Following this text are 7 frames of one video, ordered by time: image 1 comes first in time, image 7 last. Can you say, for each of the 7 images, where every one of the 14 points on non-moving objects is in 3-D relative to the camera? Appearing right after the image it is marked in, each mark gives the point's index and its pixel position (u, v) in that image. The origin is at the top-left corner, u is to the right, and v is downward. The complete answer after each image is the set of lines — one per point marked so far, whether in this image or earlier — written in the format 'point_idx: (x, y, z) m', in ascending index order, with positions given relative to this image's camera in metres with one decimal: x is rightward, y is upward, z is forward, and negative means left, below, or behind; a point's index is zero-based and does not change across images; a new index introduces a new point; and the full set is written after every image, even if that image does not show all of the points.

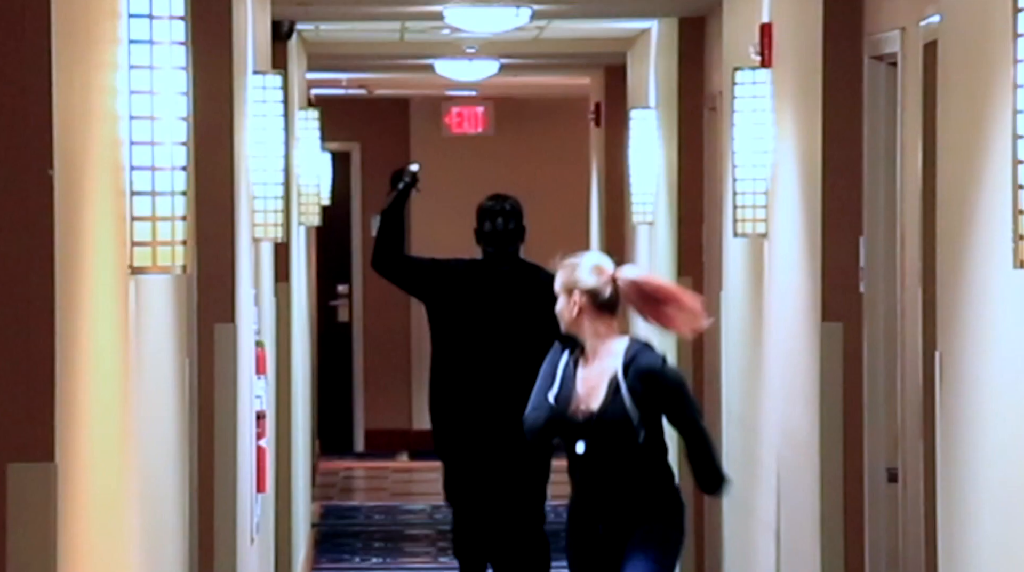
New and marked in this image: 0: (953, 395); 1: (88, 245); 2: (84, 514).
0: (+0.8, -0.2, +3.3) m
1: (-0.6, +0.1, +2.8) m
2: (-0.6, -0.3, +2.8) m
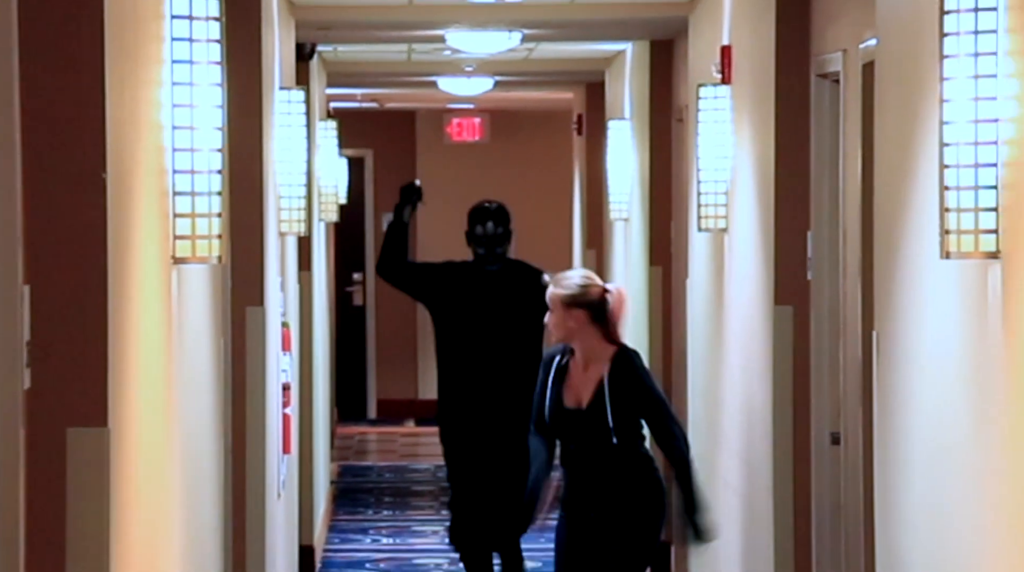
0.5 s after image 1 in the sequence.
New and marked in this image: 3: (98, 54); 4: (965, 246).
0: (+0.8, -0.2, +3.7) m
1: (-0.7, +0.1, +3.2) m
2: (-0.7, -0.3, +3.2) m
3: (-0.7, +0.4, +3.0) m
4: (+0.8, +0.1, +3.2) m
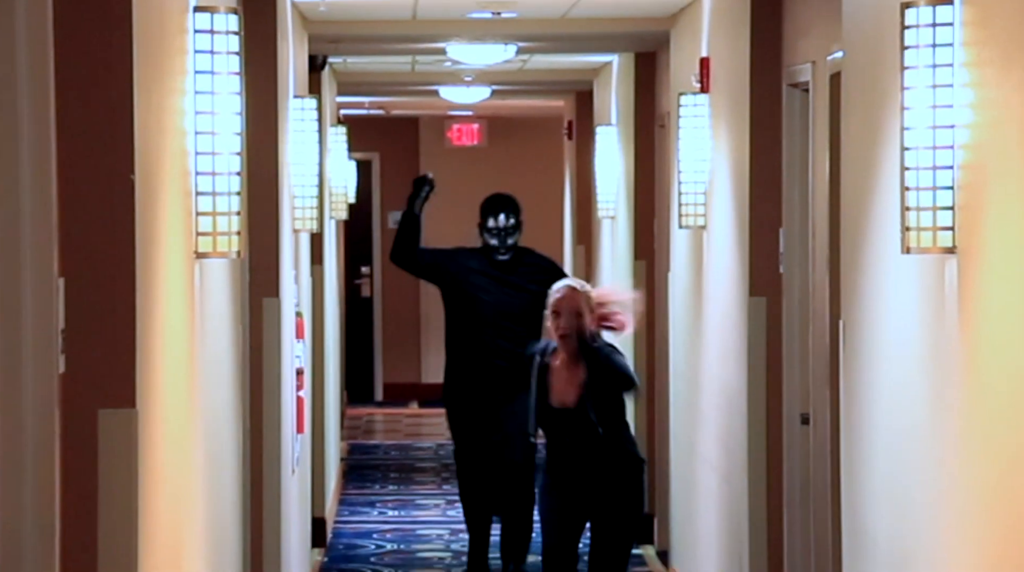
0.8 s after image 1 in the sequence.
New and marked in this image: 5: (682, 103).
0: (+0.8, -0.1, +4.0) m
1: (-0.7, +0.1, +3.5) m
2: (-0.7, -0.3, +3.5) m
3: (-0.7, +0.4, +3.3) m
4: (+0.8, +0.1, +3.5) m
5: (+0.6, +0.6, +6.7) m
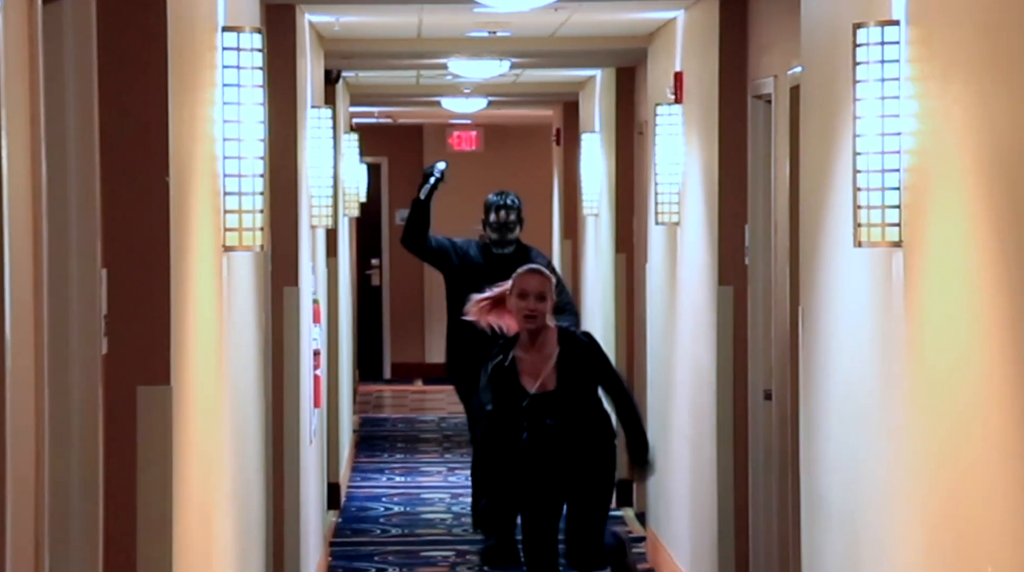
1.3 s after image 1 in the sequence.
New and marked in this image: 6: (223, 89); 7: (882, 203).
0: (+0.8, -0.1, +4.4) m
1: (-0.7, +0.1, +3.9) m
2: (-0.7, -0.3, +3.9) m
3: (-0.7, +0.4, +3.7) m
4: (+0.8, +0.1, +3.9) m
5: (+0.5, +0.6, +7.1) m
6: (-0.7, +0.4, +4.2) m
7: (+0.8, +0.2, +3.9) m
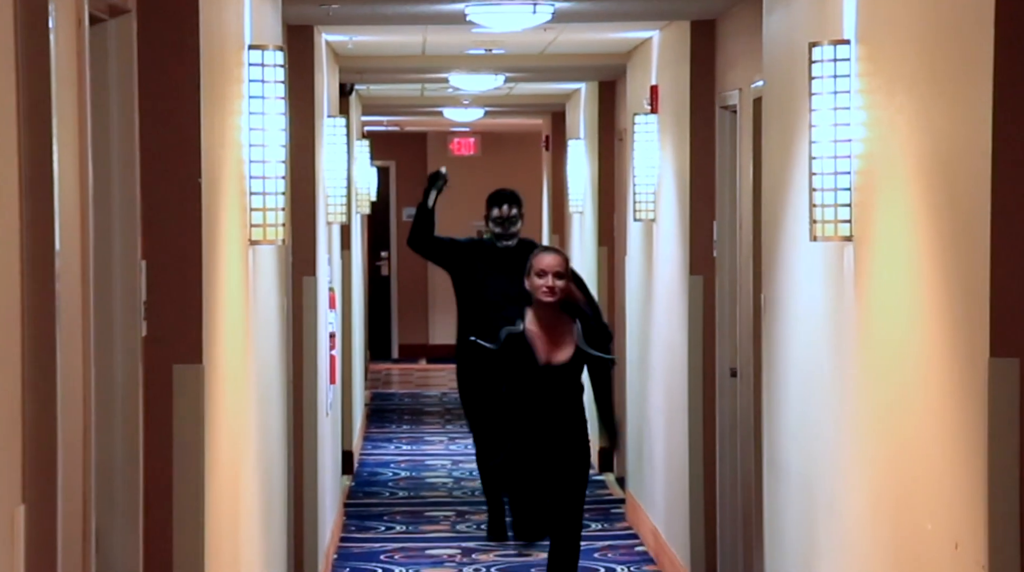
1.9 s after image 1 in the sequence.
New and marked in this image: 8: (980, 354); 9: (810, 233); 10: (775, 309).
0: (+0.7, -0.1, +4.9) m
1: (-0.7, +0.1, +4.4) m
2: (-0.7, -0.3, +4.3) m
3: (-0.7, +0.4, +4.2) m
4: (+0.8, +0.1, +4.4) m
5: (+0.5, +0.7, +7.6) m
6: (-0.7, +0.5, +4.7) m
7: (+0.8, +0.2, +4.4) m
8: (+1.0, -0.1, +3.7) m
9: (+0.7, +0.1, +4.3) m
10: (+0.7, -0.1, +5.0) m
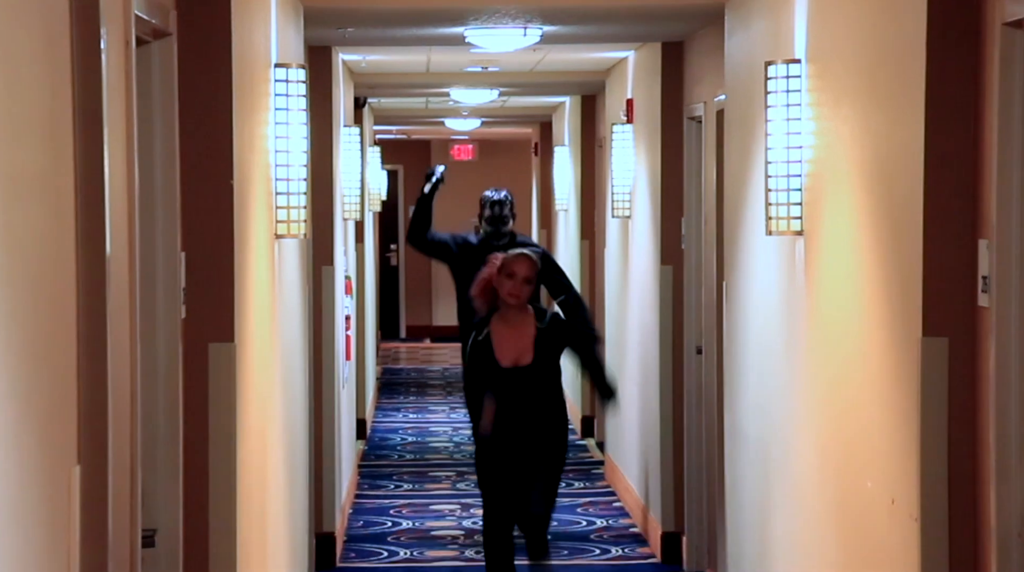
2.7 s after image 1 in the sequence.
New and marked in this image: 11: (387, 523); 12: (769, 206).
0: (+0.7, -0.1, +5.5) m
1: (-0.7, +0.2, +5.0) m
2: (-0.7, -0.2, +5.0) m
3: (-0.7, +0.5, +4.8) m
4: (+0.7, +0.2, +5.0) m
5: (+0.5, +0.7, +8.2) m
6: (-0.7, +0.5, +5.3) m
7: (+0.8, +0.2, +5.0) m
8: (+0.9, -0.1, +4.3) m
9: (+0.7, +0.2, +4.9) m
10: (+0.7, 0.0, +5.7) m
11: (-0.6, -1.1, +8.6) m
12: (+0.7, +0.2, +5.0) m
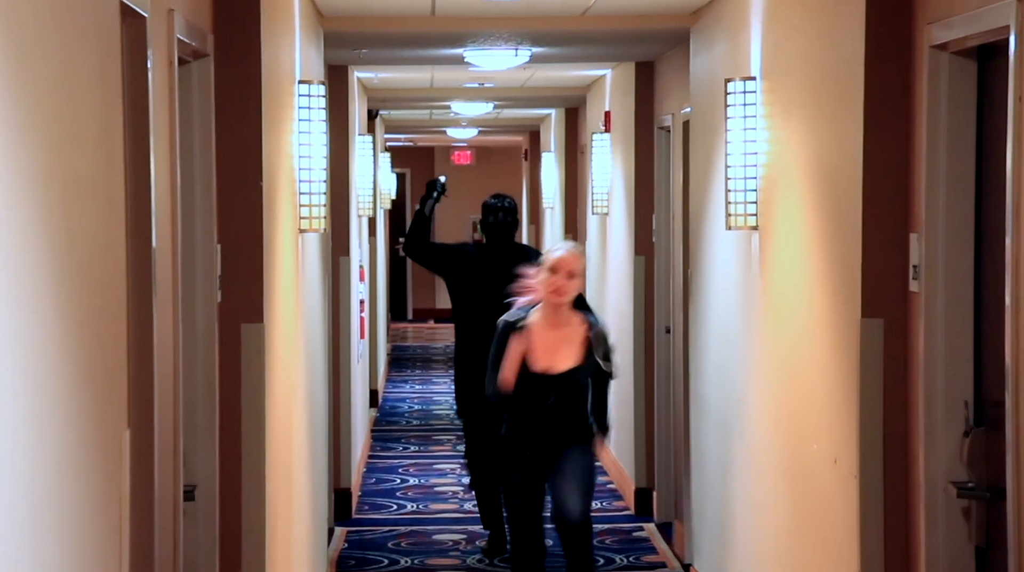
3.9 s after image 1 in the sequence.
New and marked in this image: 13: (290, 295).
0: (+0.7, 0.0, +6.2) m
1: (-0.7, +0.2, +5.7) m
2: (-0.7, -0.2, +5.7) m
3: (-0.8, +0.5, +5.5) m
4: (+0.7, +0.2, +5.7) m
5: (+0.4, +0.8, +8.9) m
6: (-0.7, +0.5, +6.0) m
7: (+0.7, +0.3, +5.7) m
8: (+0.9, -0.1, +5.0) m
9: (+0.7, +0.2, +5.7) m
10: (+0.7, 0.0, +6.4) m
11: (-0.6, -1.0, +9.3) m
12: (+0.7, +0.3, +5.8) m
13: (-0.7, 0.0, +5.8) m
